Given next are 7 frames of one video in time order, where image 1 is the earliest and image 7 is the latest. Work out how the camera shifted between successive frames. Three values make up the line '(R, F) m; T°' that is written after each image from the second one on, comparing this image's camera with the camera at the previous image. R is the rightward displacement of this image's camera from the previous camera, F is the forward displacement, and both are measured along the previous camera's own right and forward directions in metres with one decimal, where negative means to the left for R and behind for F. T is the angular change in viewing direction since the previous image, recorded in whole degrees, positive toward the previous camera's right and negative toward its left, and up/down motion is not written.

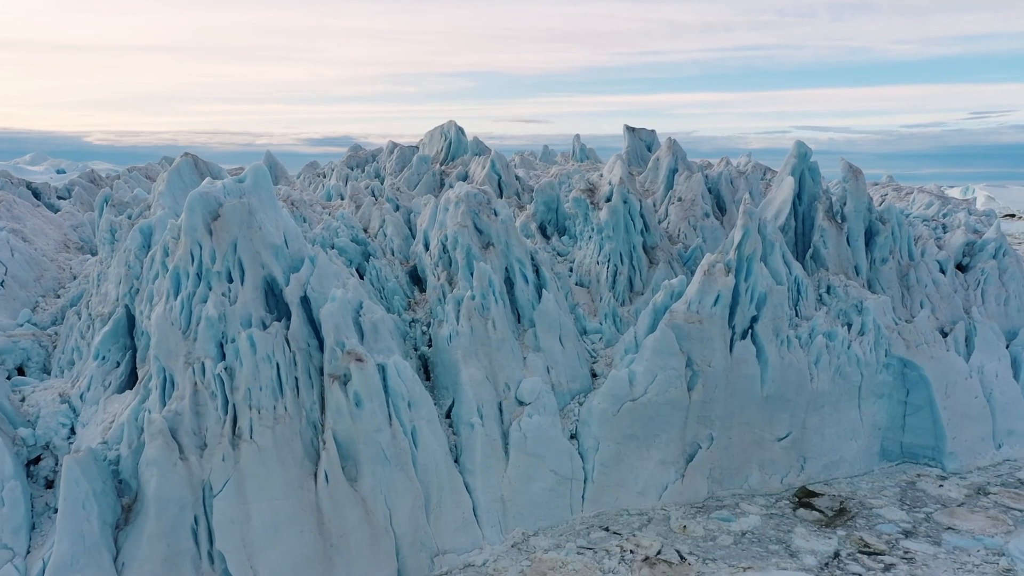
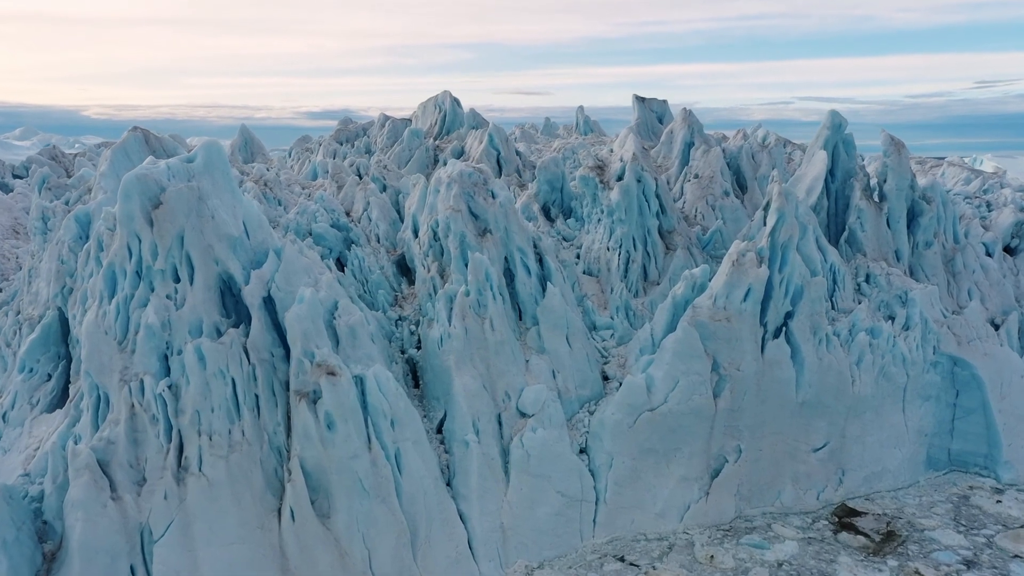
(0.0, +2.1) m; 0°
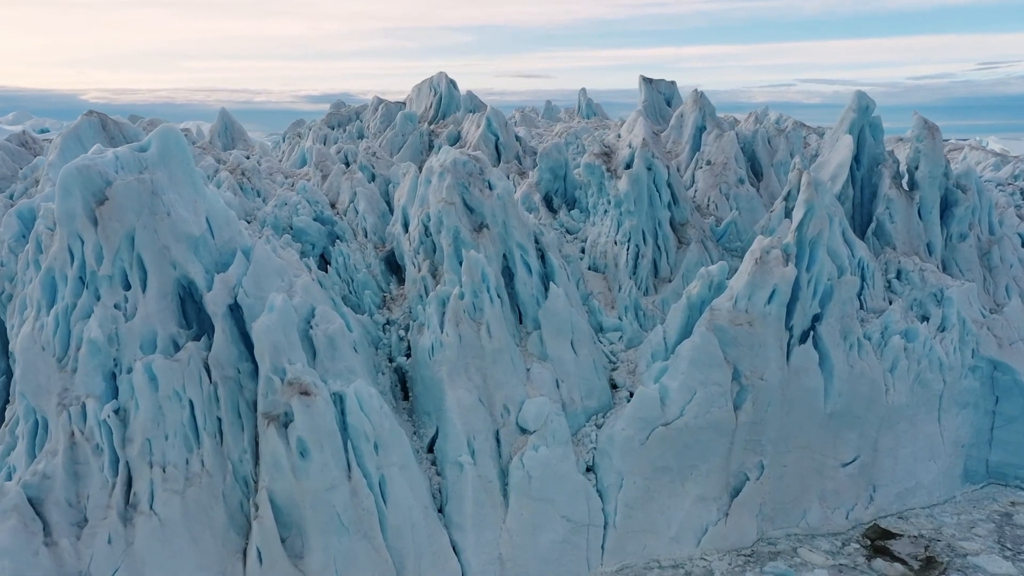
(0.0, +1.4) m; 0°
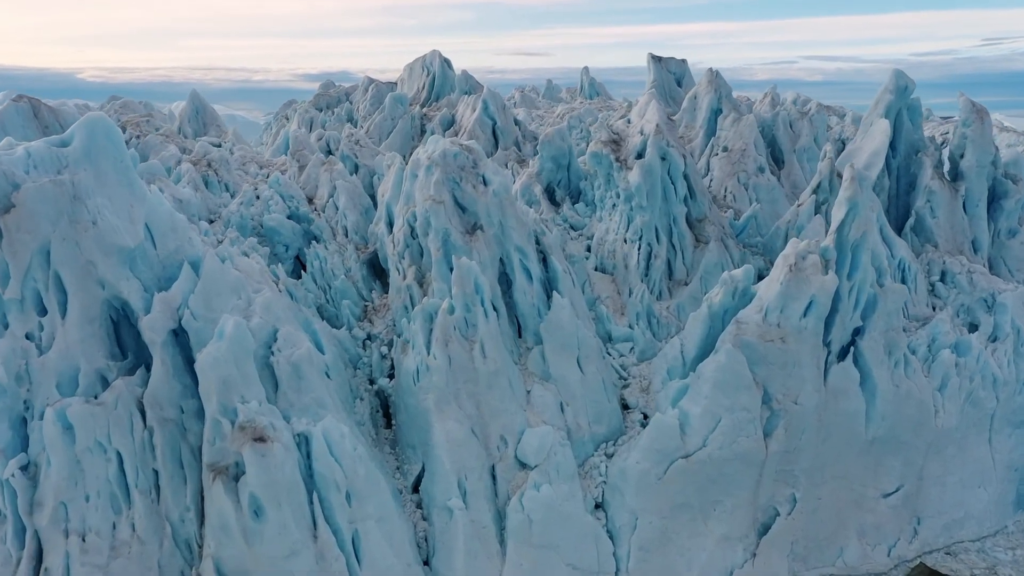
(0.0, +1.7) m; 0°
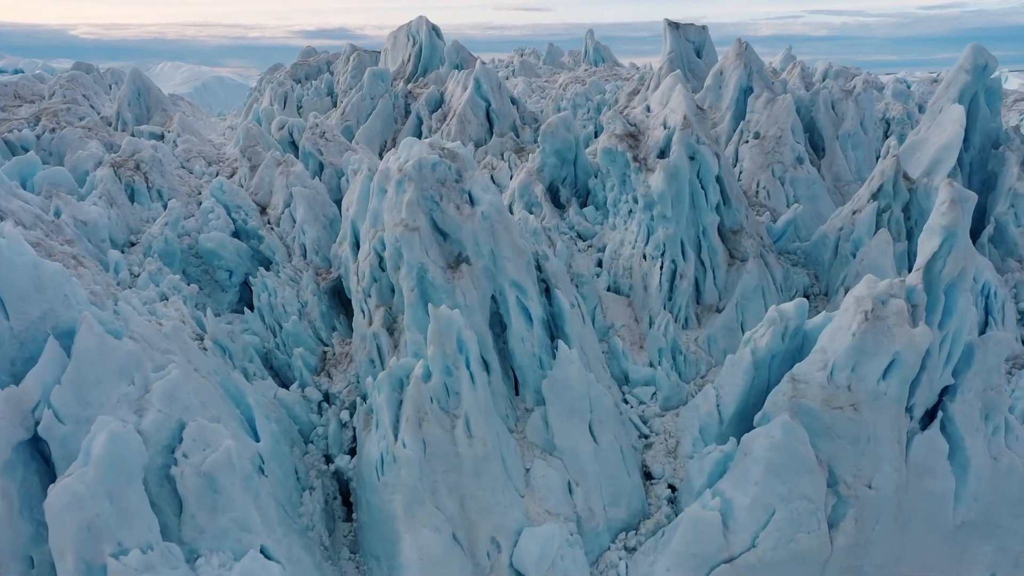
(+0.1, +2.6) m; 0°
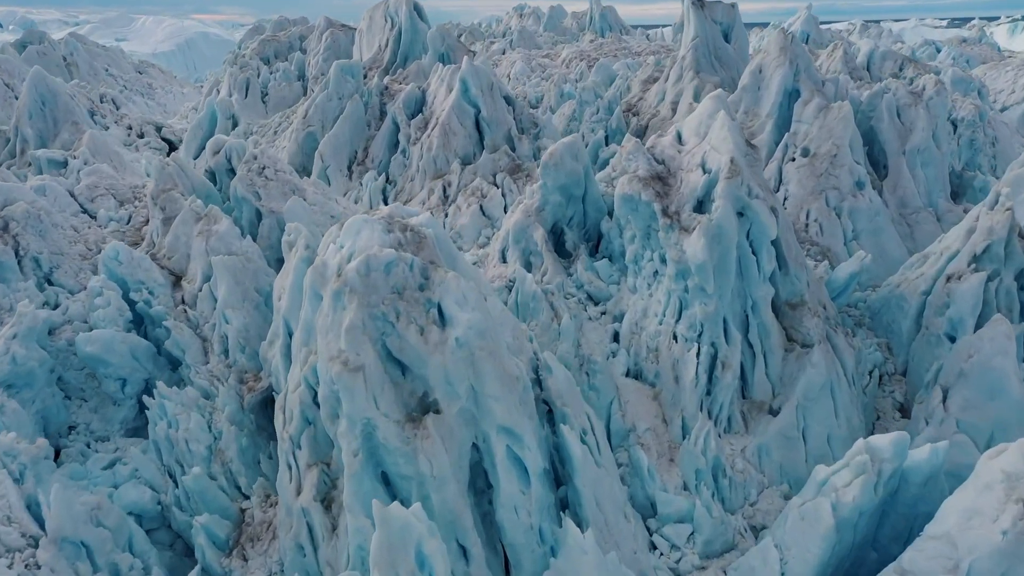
(+0.1, +2.9) m; 0°
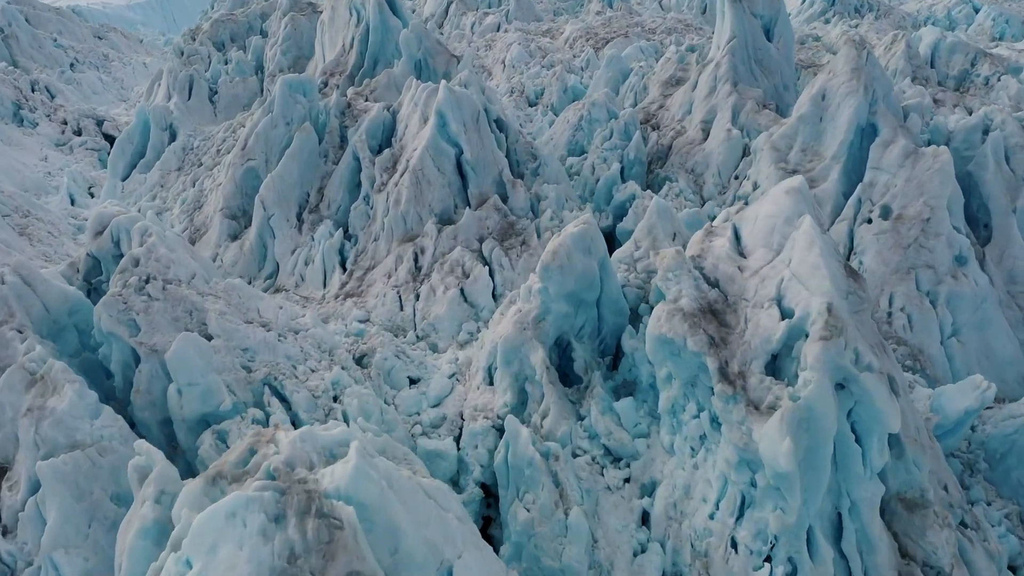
(+0.1, +3.1) m; 0°
